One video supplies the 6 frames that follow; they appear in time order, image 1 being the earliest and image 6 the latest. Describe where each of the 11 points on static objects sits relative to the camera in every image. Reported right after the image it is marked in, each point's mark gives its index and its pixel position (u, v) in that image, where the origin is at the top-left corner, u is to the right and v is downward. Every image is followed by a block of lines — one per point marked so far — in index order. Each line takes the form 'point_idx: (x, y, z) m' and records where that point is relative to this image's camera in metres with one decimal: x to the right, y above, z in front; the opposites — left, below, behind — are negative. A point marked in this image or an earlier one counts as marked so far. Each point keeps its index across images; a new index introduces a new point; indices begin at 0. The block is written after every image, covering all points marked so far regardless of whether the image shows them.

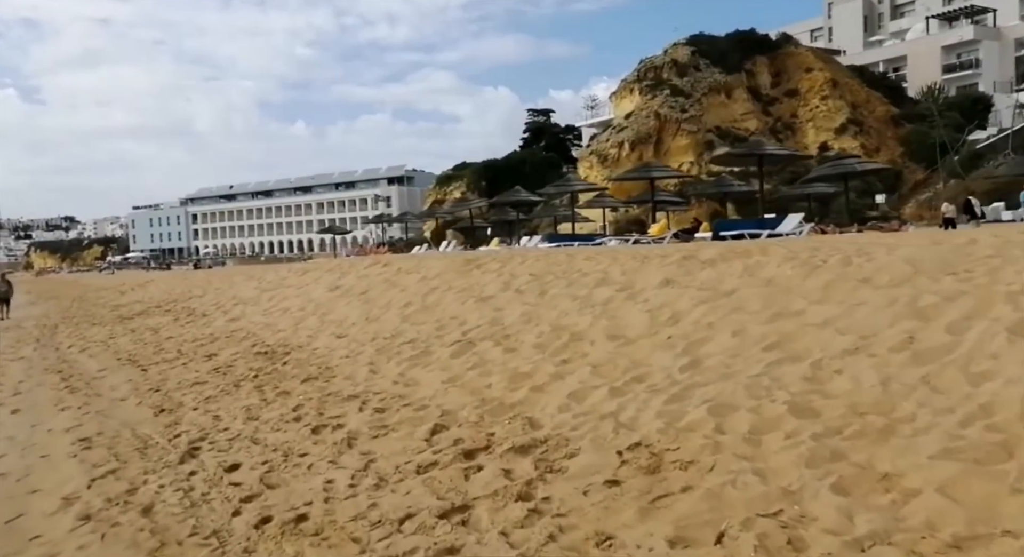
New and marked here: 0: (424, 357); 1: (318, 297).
0: (-0.8, -0.7, +8.7) m
1: (-3.7, -0.4, +16.7) m
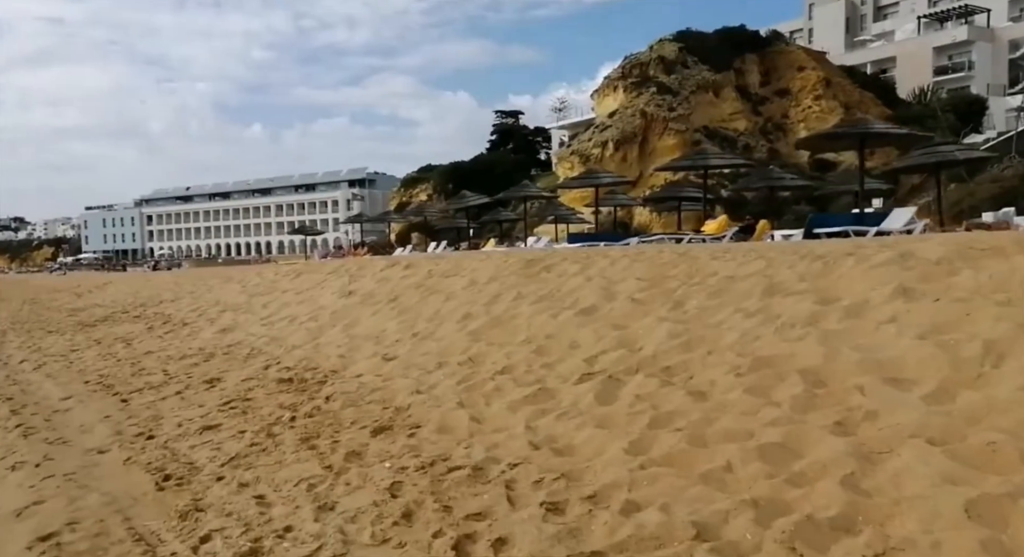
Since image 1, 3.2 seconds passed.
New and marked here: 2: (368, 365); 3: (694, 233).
0: (+0.3, -0.7, +6.2) m
1: (-2.9, -0.4, +14.0) m
2: (-1.4, -0.8, +8.8) m
3: (+3.8, +0.9, +18.6) m
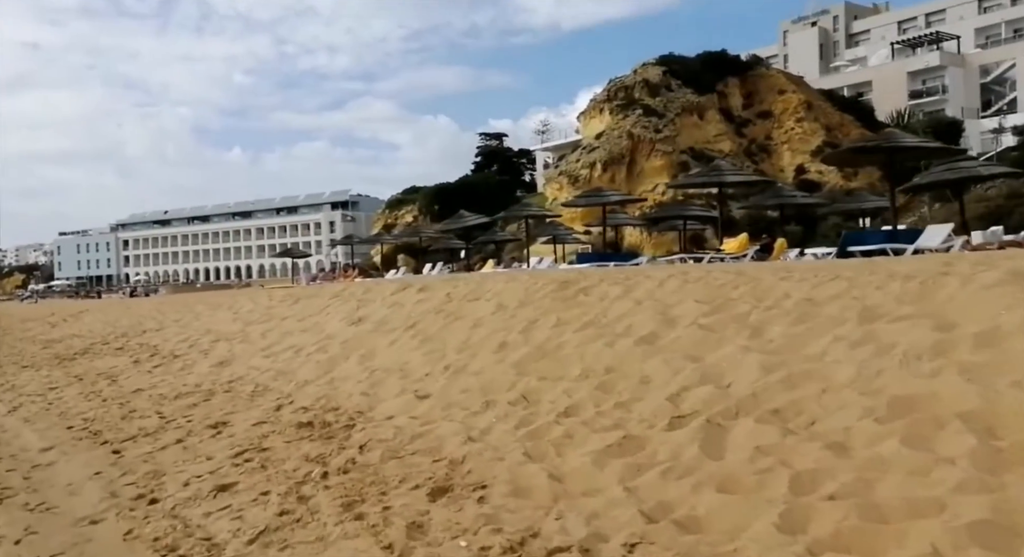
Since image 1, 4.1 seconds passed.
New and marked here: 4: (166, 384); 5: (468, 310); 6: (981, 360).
0: (+0.7, -0.9, +5.2) m
1: (-2.6, -0.8, +13.0) m
2: (-0.9, -1.1, +7.8) m
3: (+4.0, +0.6, +17.8) m
4: (-4.7, -1.4, +12.5) m
5: (-0.5, -0.4, +11.0) m
6: (+2.6, -0.5, +5.0) m
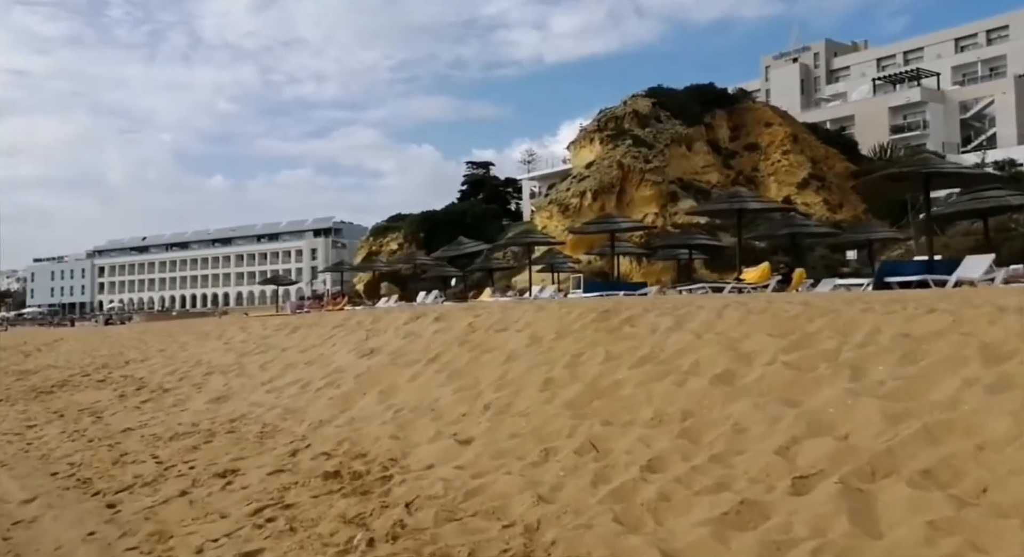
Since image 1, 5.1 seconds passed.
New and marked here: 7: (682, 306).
0: (+1.2, -1.1, +4.4) m
1: (-2.3, -1.2, +12.1) m
2: (-0.5, -1.3, +6.9) m
3: (+4.2, 0.0, +17.0) m
4: (-4.4, -1.8, +11.5) m
5: (-0.1, -0.8, +10.2) m
6: (+3.0, -0.6, +4.2) m
7: (+1.7, -0.3, +9.1) m
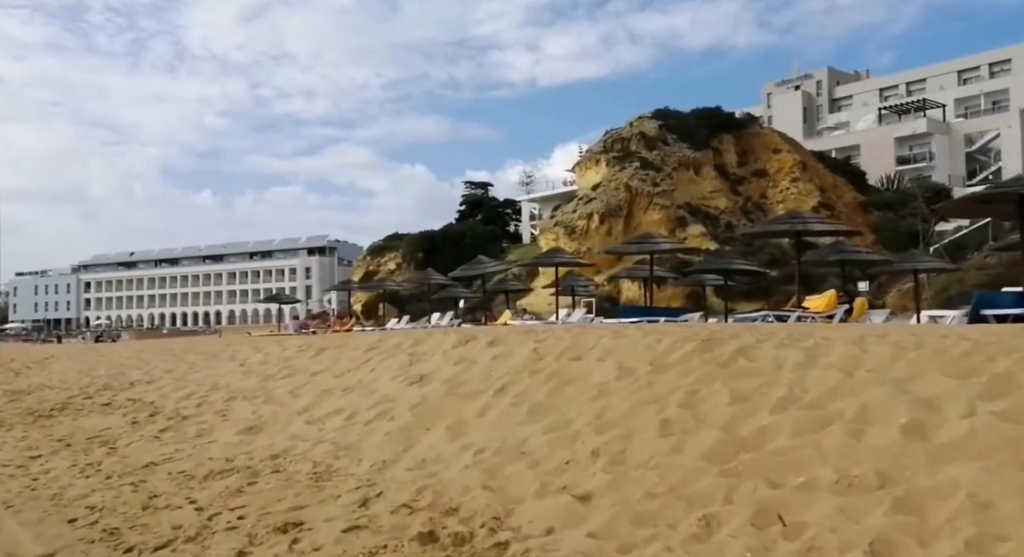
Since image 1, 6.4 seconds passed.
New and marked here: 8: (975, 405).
0: (+2.0, -1.2, +3.2) m
1: (-1.5, -1.5, +10.9) m
2: (+0.3, -1.5, +5.7) m
3: (+5.1, -0.5, +15.8) m
4: (-3.6, -2.0, +10.3) m
5: (+0.7, -1.0, +9.0) m
6: (+3.9, -0.8, +3.0) m
7: (+2.6, -0.5, +7.9) m
8: (+2.8, -0.8, +5.5) m
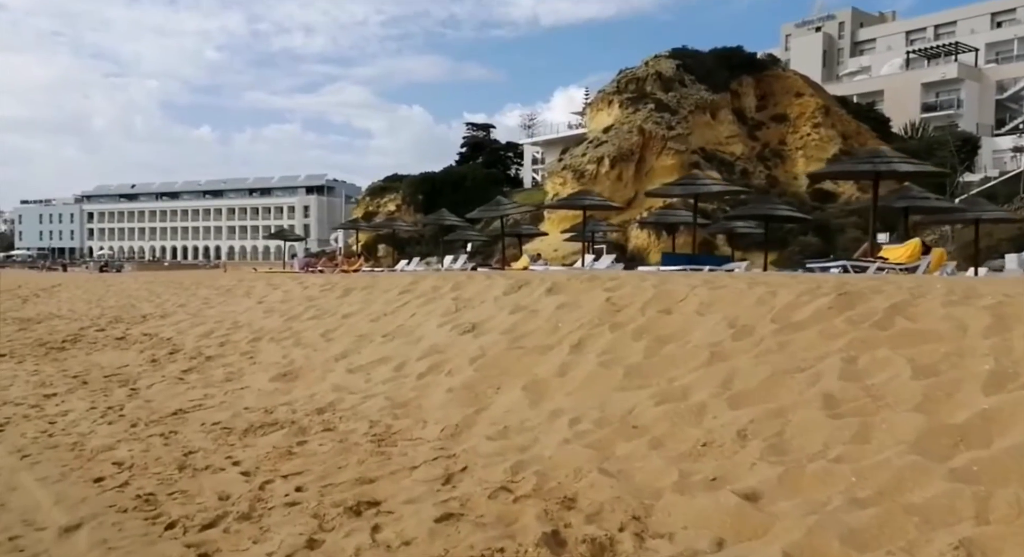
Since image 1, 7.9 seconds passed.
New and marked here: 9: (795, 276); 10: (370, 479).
0: (+2.8, -1.1, +1.8) m
1: (-0.8, -0.8, +9.5) m
2: (+1.0, -1.1, +4.3) m
3: (+5.8, +0.3, +14.4) m
4: (-2.9, -1.3, +8.9) m
5: (+1.4, -0.5, +7.5) m
6: (+4.7, -0.7, +1.6) m
7: (+3.3, -0.1, +6.4) m
8: (+3.5, -0.5, +4.0) m
9: (+2.7, 0.0, +8.5) m
10: (-0.9, -1.3, +5.7) m
